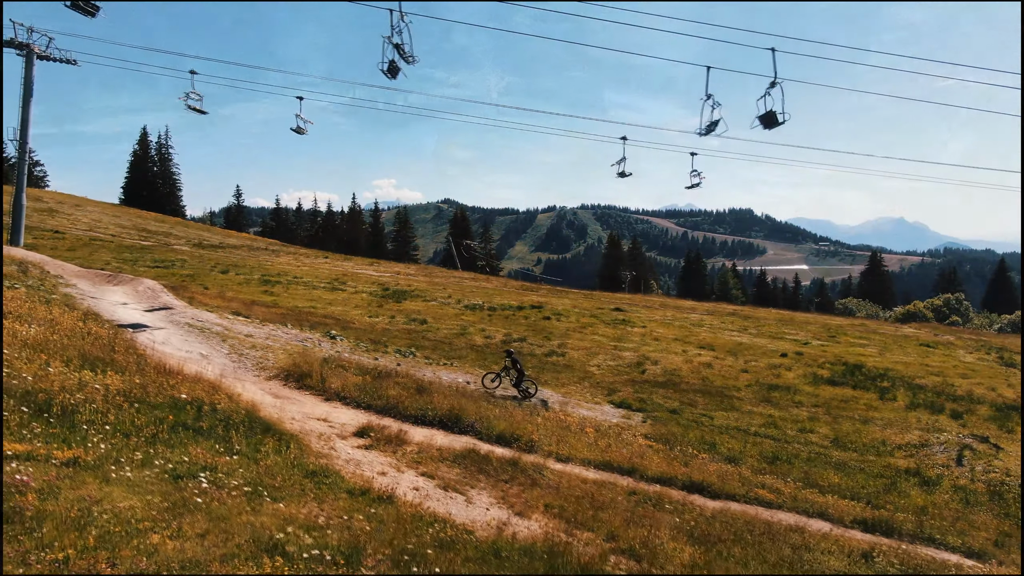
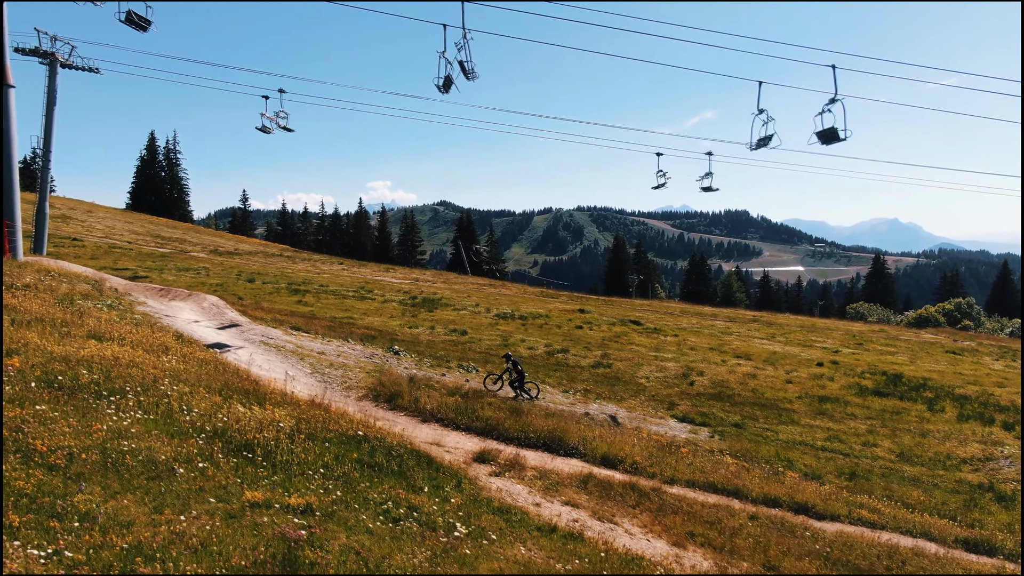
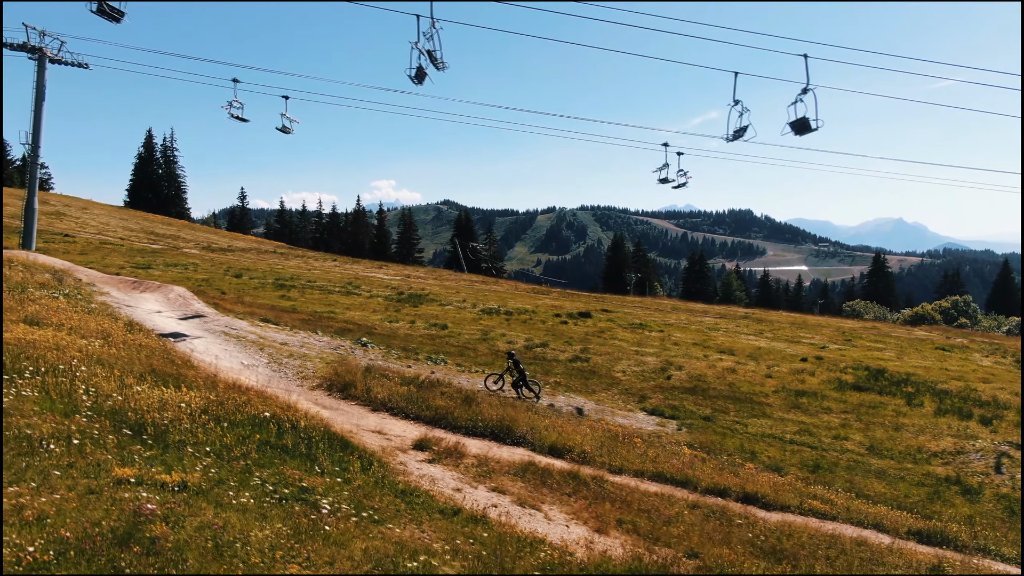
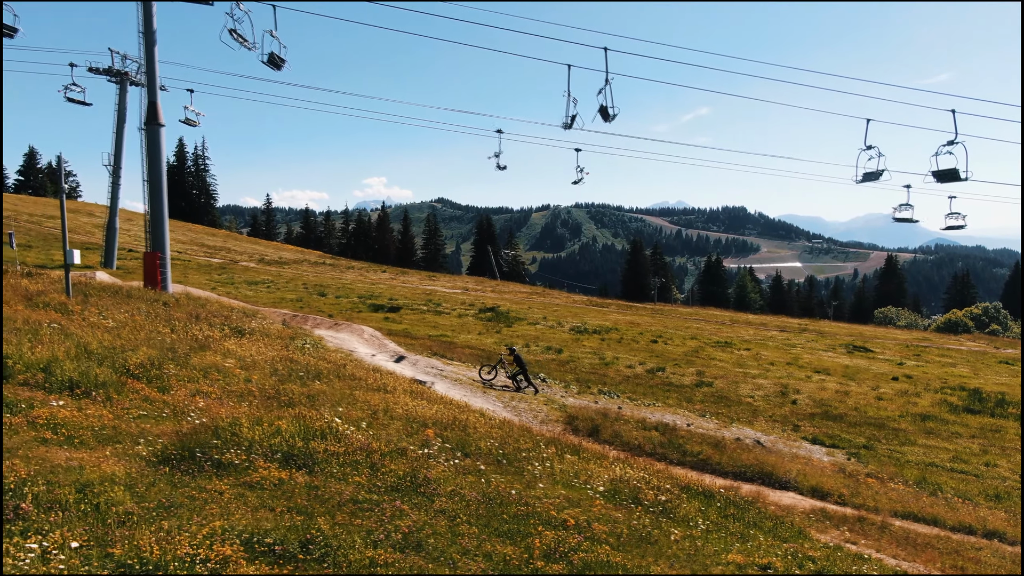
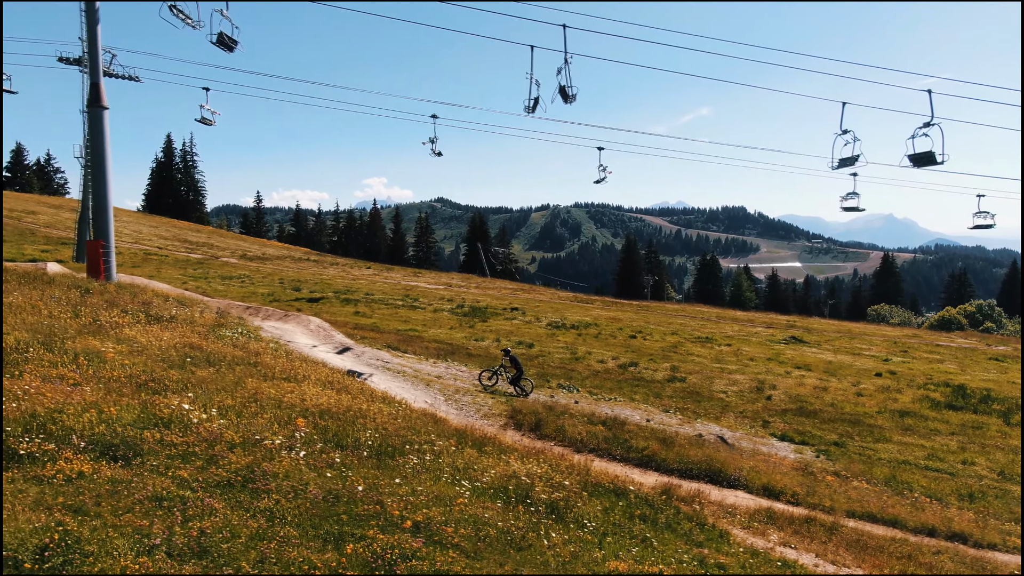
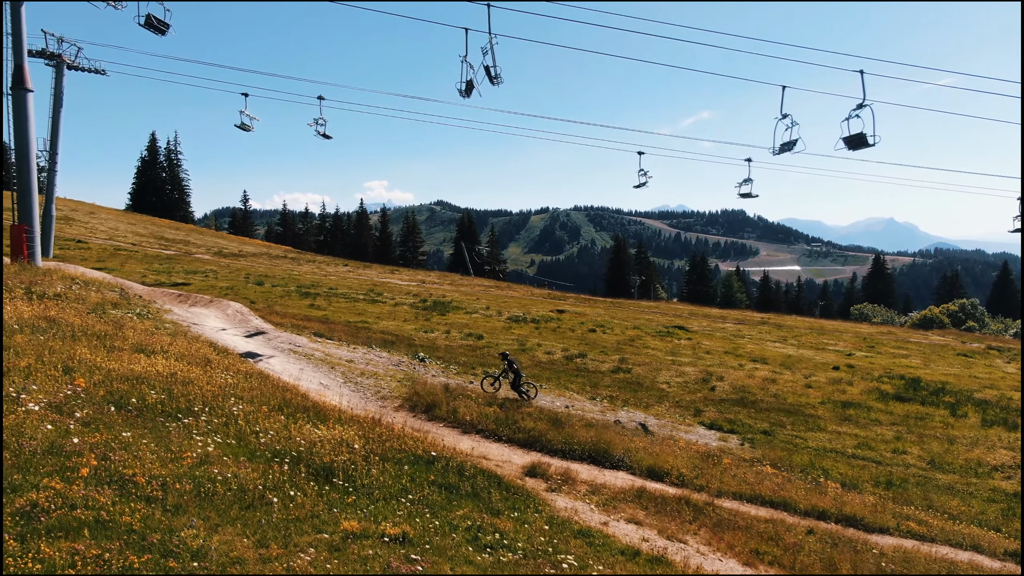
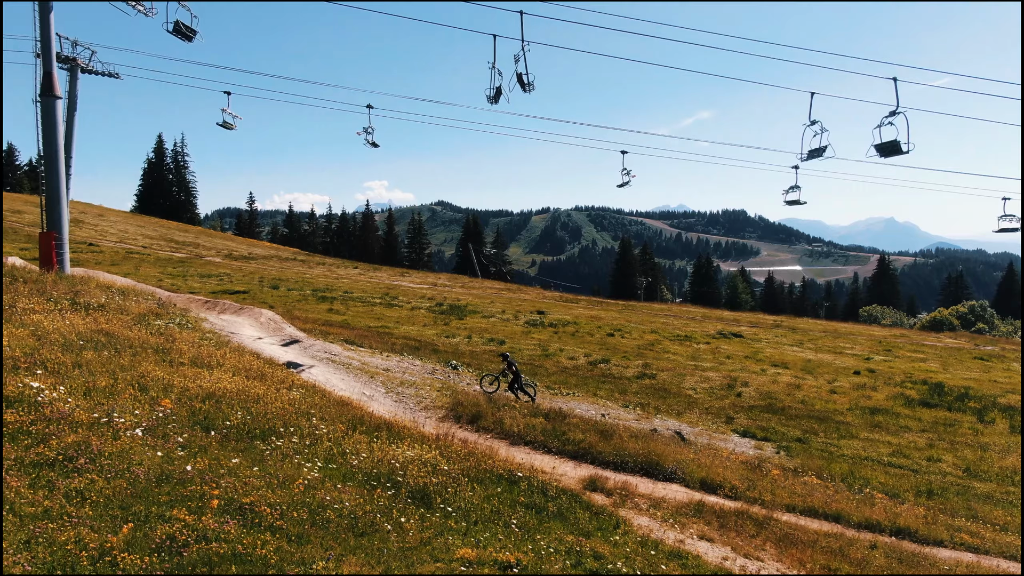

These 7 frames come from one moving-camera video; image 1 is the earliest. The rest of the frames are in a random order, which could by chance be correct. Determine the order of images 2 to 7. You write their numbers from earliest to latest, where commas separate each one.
3, 2, 6, 7, 5, 4
